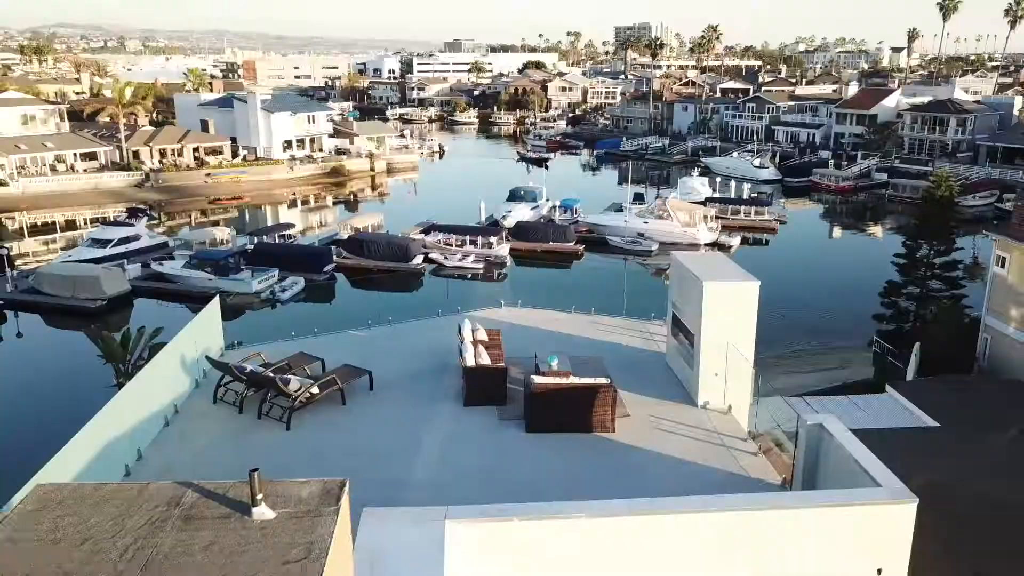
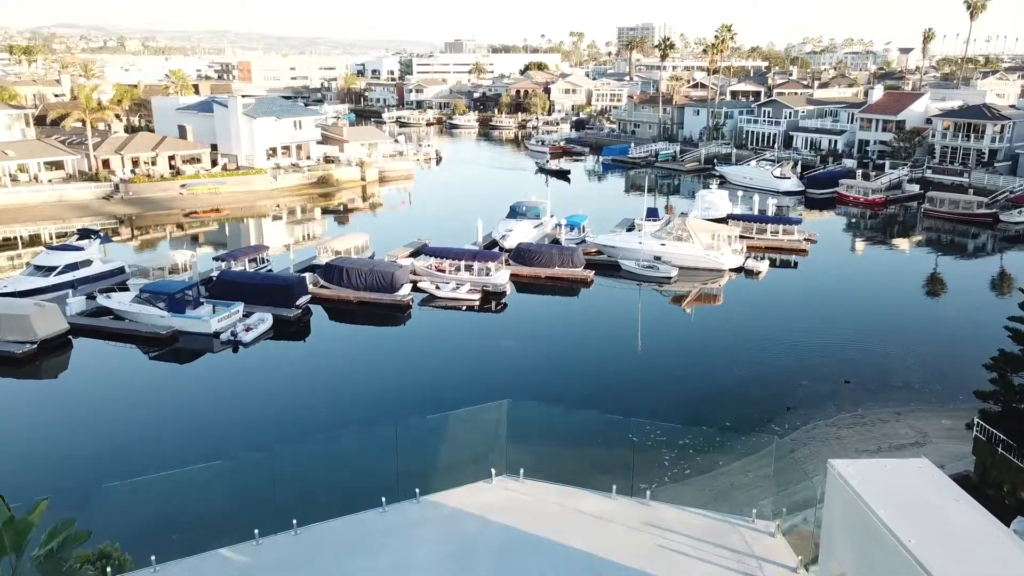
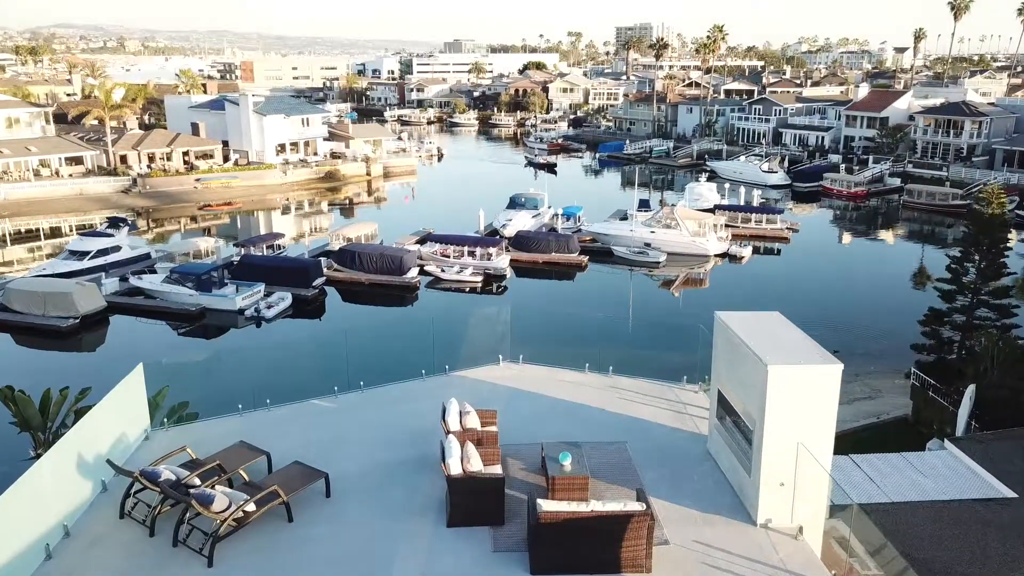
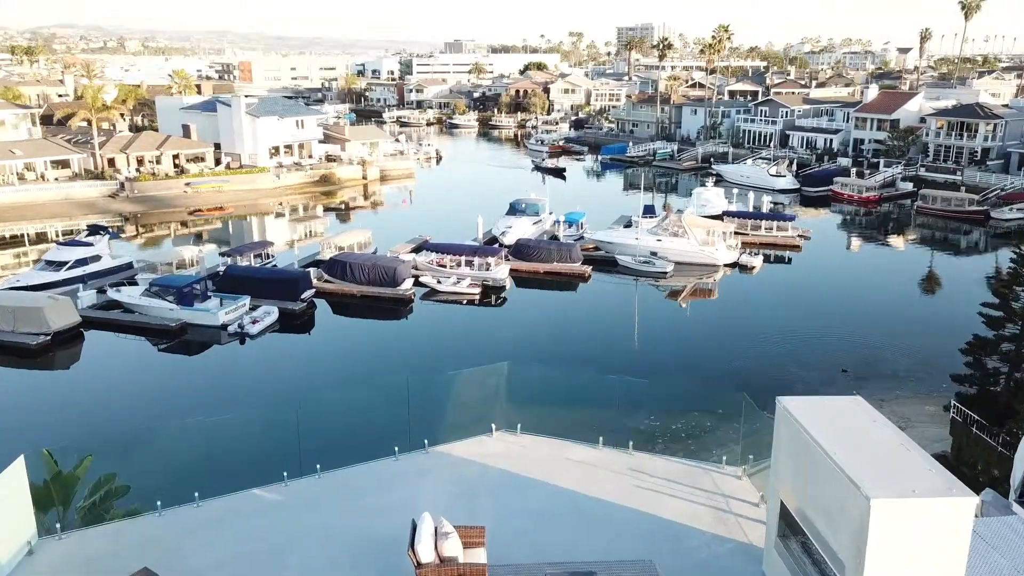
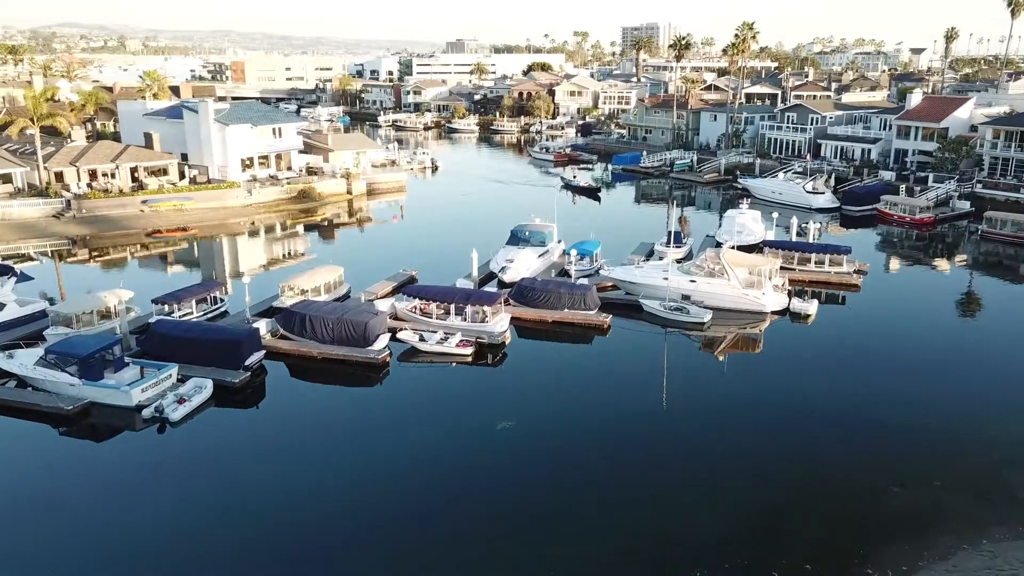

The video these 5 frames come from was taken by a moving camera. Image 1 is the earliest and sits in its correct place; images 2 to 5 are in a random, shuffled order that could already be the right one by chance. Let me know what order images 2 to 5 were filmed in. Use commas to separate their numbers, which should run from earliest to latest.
3, 4, 2, 5
